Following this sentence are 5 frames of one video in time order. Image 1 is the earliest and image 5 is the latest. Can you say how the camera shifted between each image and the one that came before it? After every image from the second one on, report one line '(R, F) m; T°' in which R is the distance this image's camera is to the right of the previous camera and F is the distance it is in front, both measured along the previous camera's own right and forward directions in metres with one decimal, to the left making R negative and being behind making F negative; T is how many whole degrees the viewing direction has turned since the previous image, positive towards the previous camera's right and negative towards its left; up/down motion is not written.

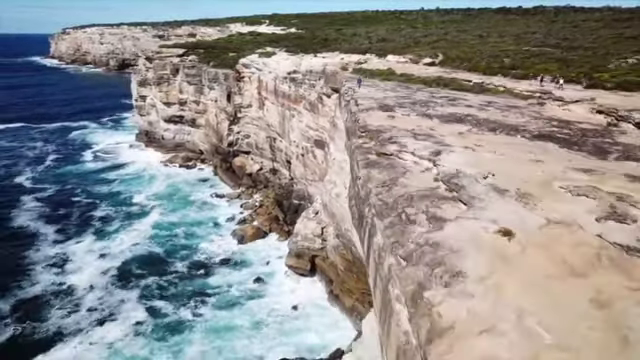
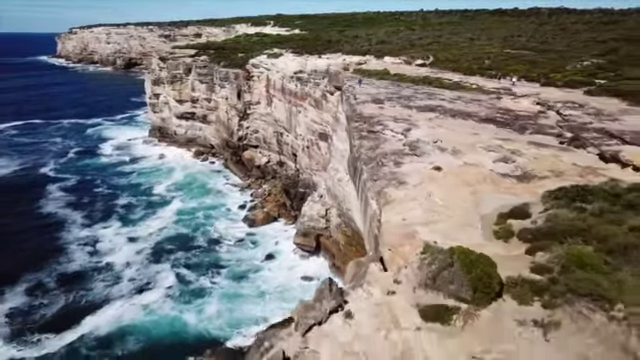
(-0.1, -4.7) m; 0°
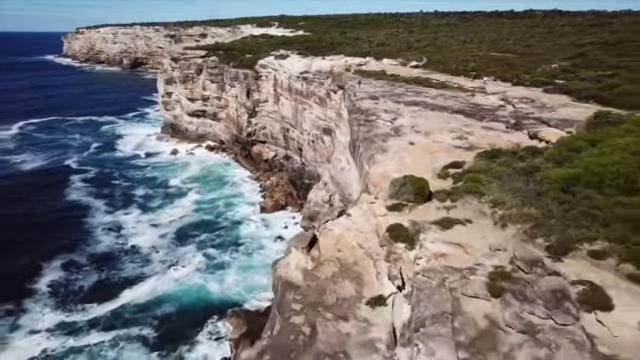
(-0.2, -4.7) m; 0°
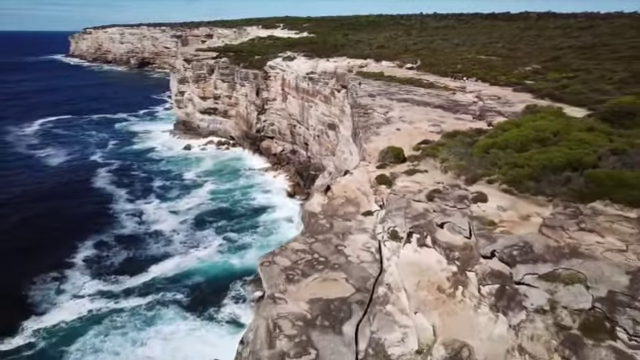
(-0.2, -5.3) m; 0°
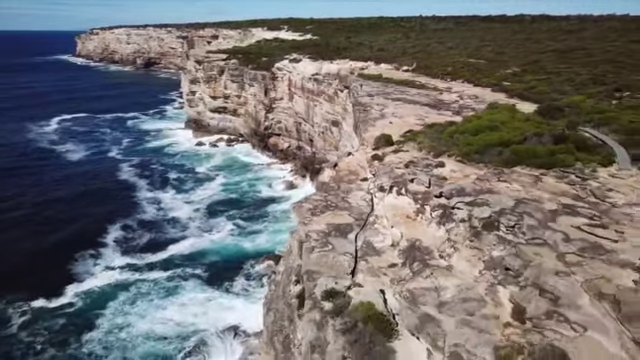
(-0.2, -5.2) m; 0°
